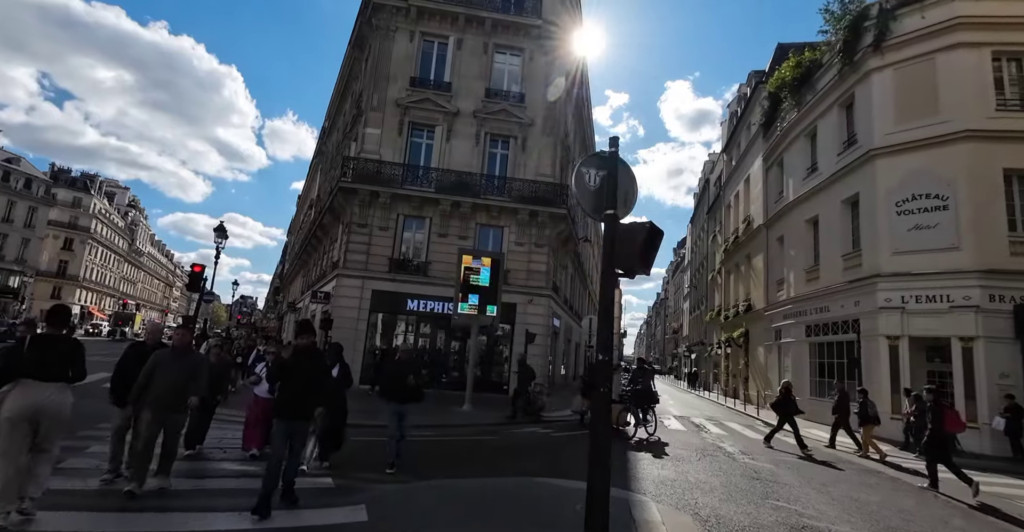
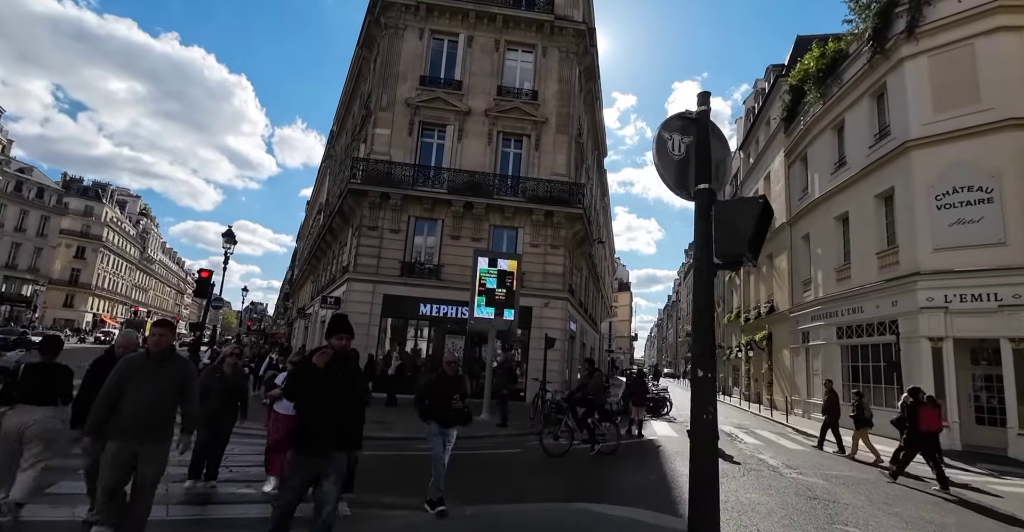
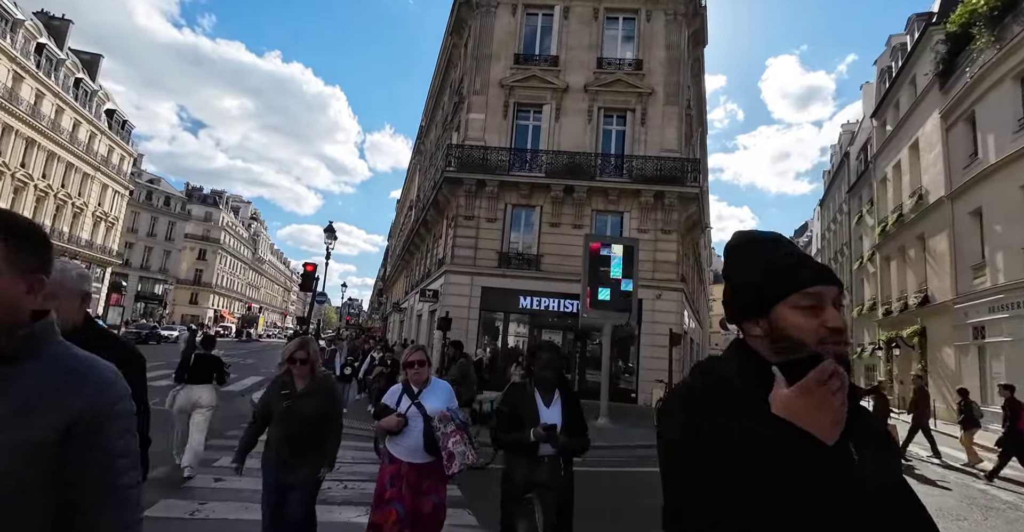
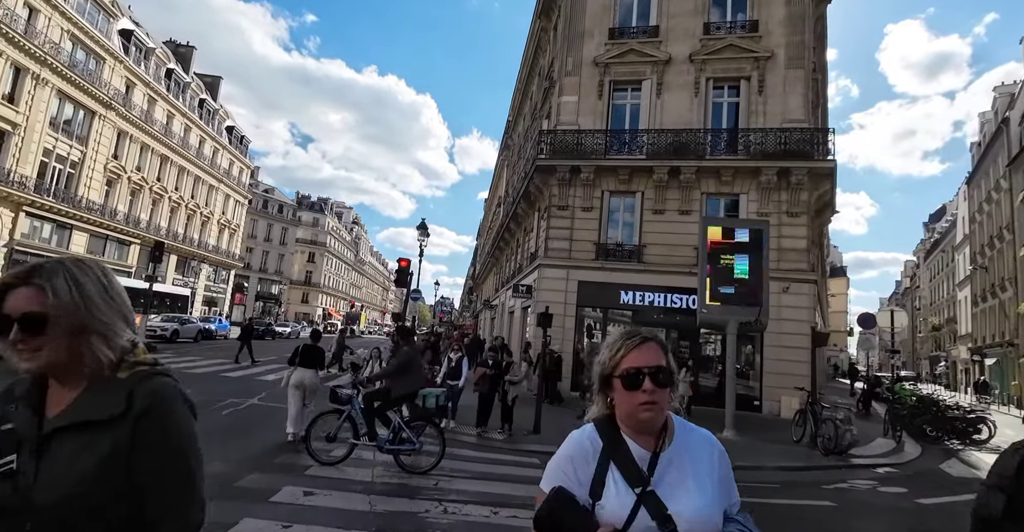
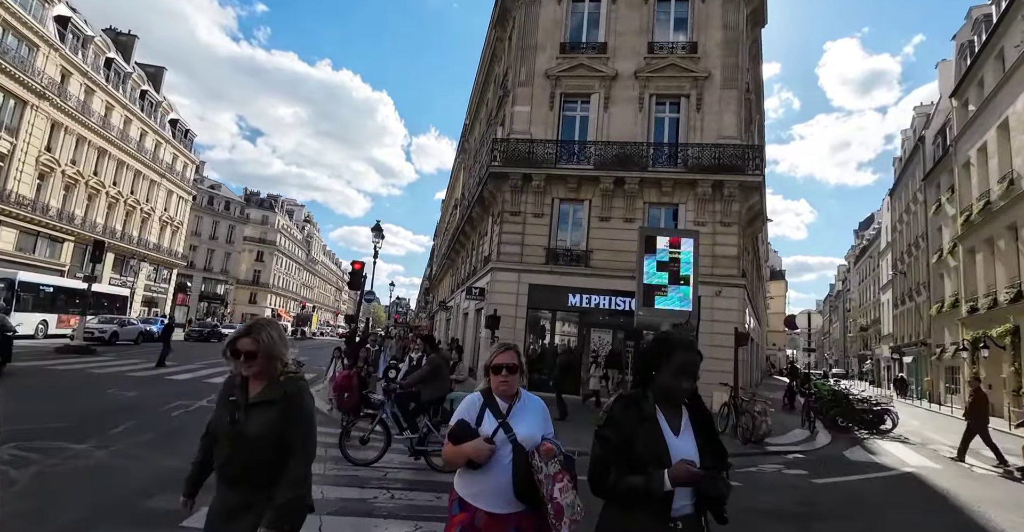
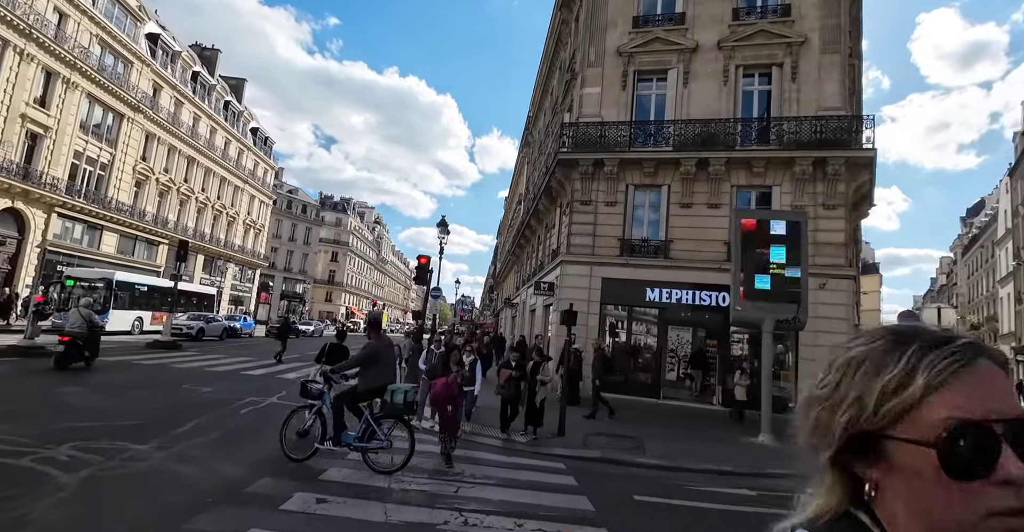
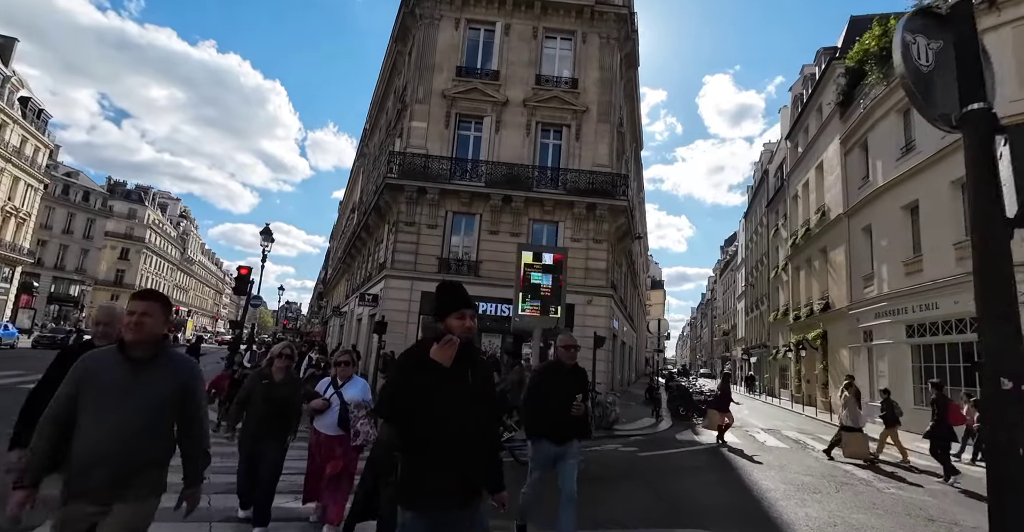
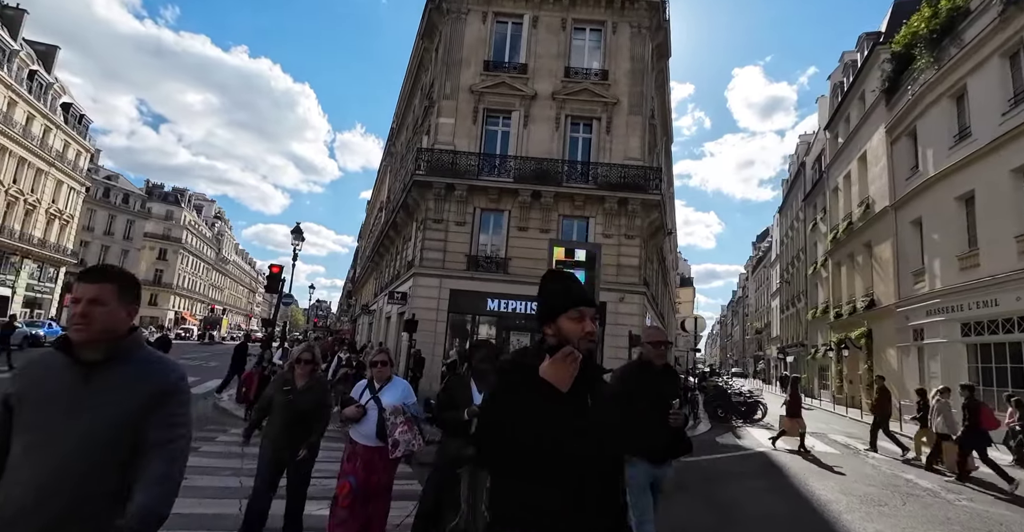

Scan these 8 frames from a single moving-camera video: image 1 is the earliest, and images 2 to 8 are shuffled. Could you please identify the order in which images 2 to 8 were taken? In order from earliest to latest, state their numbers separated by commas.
2, 7, 8, 3, 5, 4, 6
